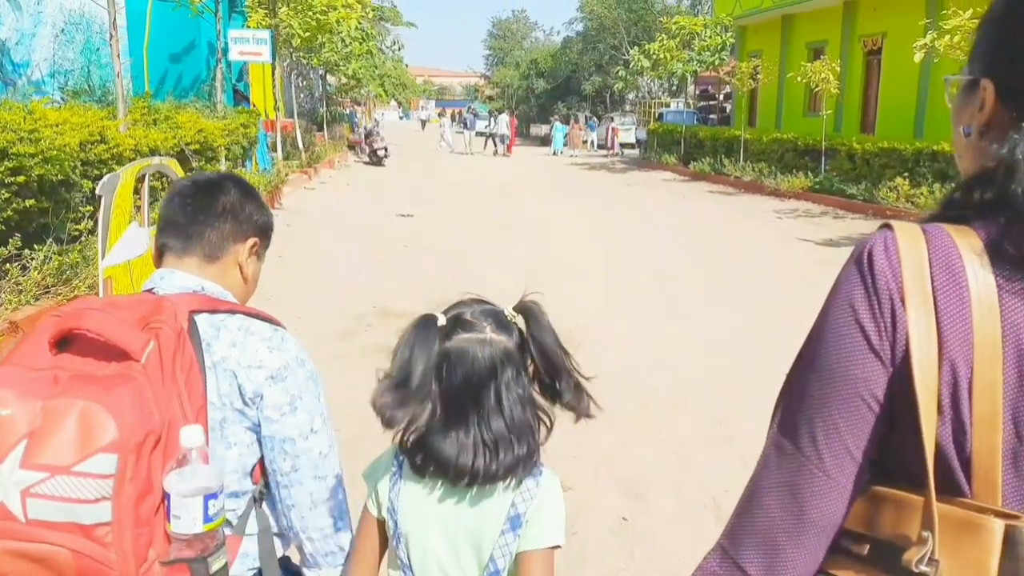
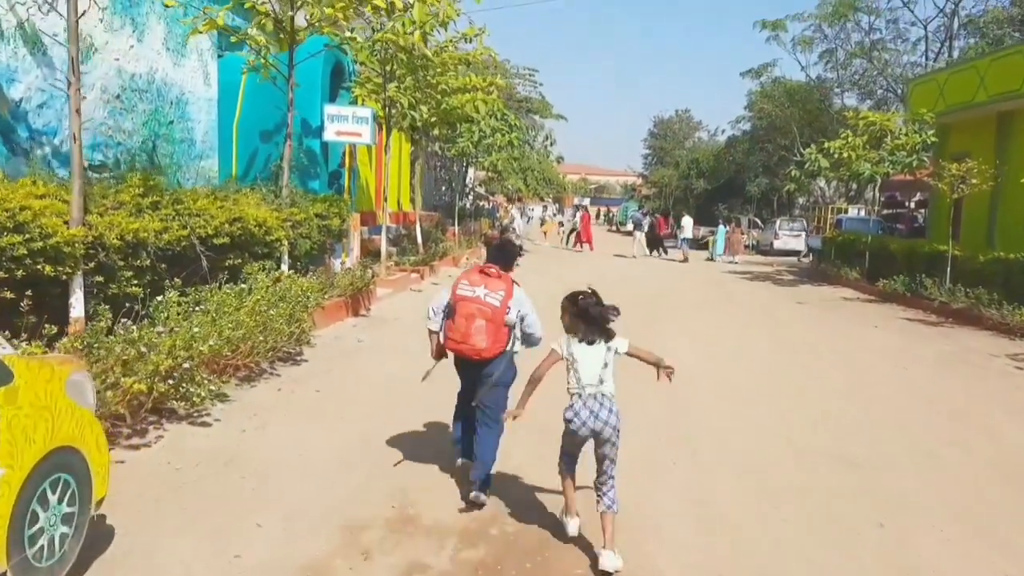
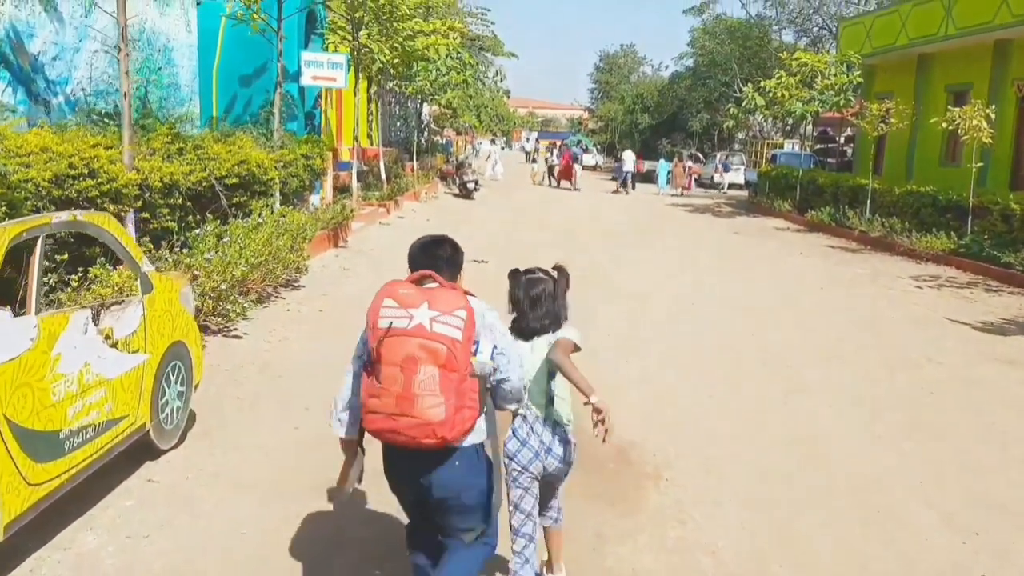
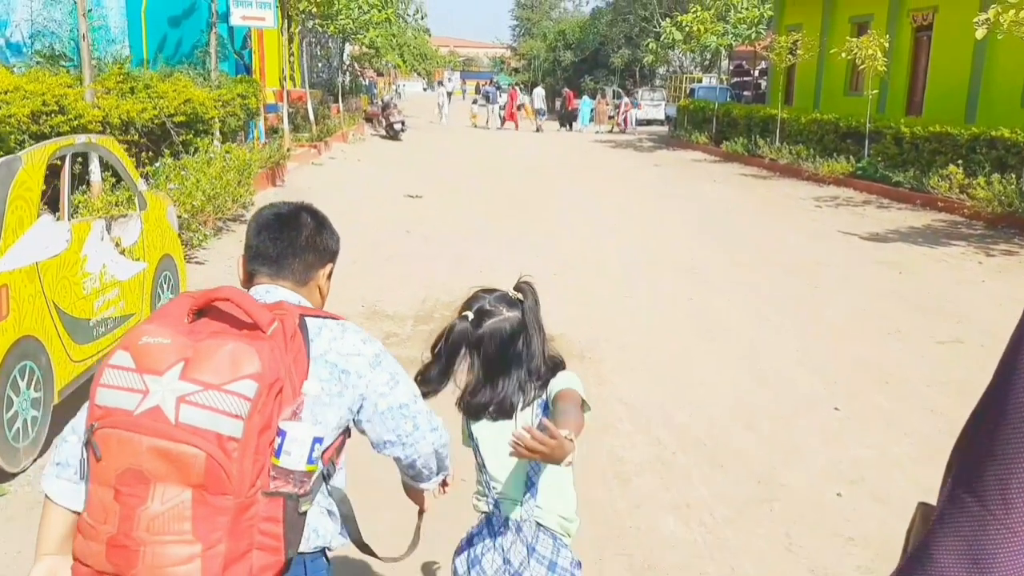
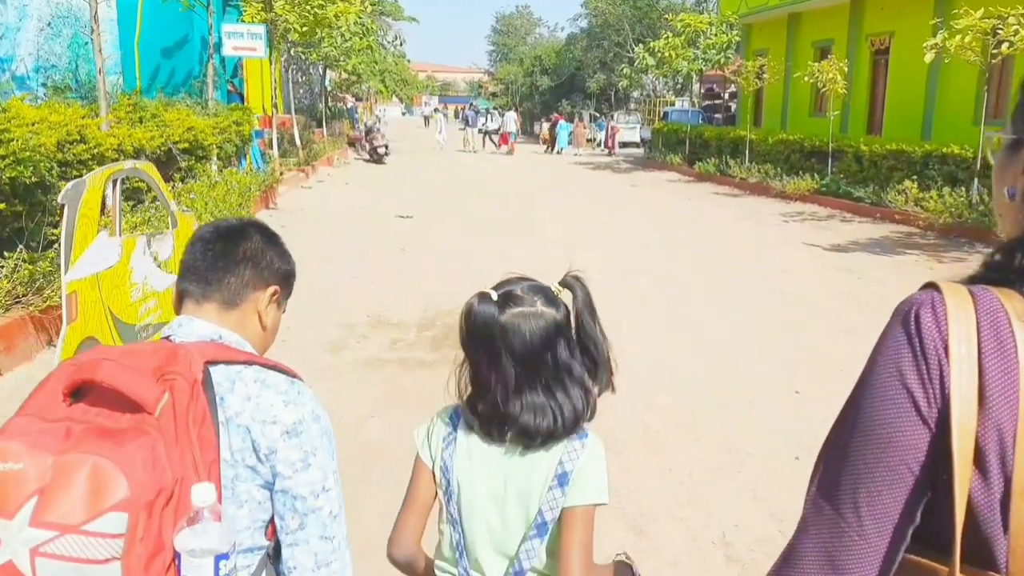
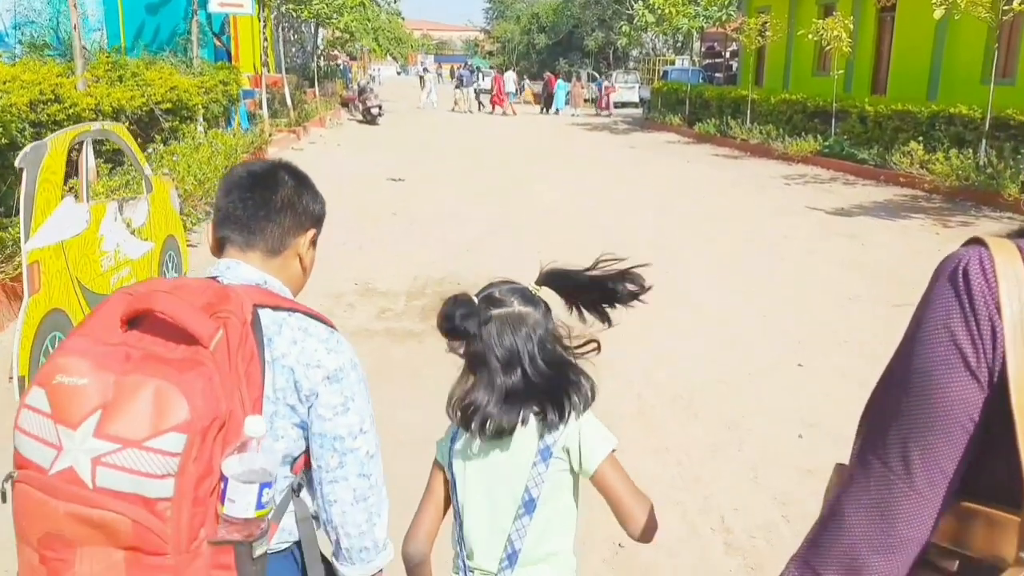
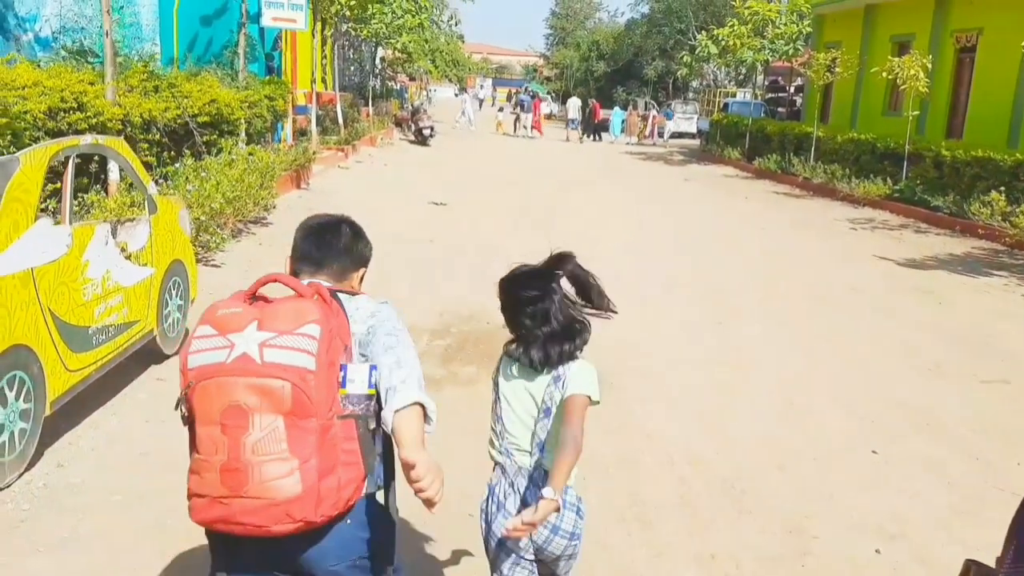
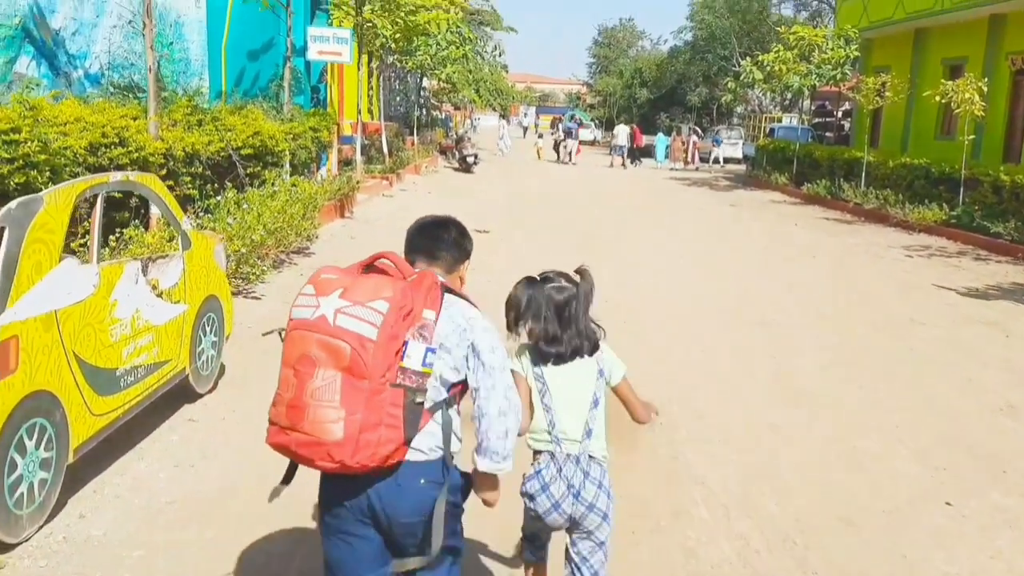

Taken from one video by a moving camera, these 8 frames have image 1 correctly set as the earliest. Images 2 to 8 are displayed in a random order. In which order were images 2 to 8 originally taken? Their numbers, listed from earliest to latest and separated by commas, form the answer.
5, 6, 4, 7, 8, 3, 2
